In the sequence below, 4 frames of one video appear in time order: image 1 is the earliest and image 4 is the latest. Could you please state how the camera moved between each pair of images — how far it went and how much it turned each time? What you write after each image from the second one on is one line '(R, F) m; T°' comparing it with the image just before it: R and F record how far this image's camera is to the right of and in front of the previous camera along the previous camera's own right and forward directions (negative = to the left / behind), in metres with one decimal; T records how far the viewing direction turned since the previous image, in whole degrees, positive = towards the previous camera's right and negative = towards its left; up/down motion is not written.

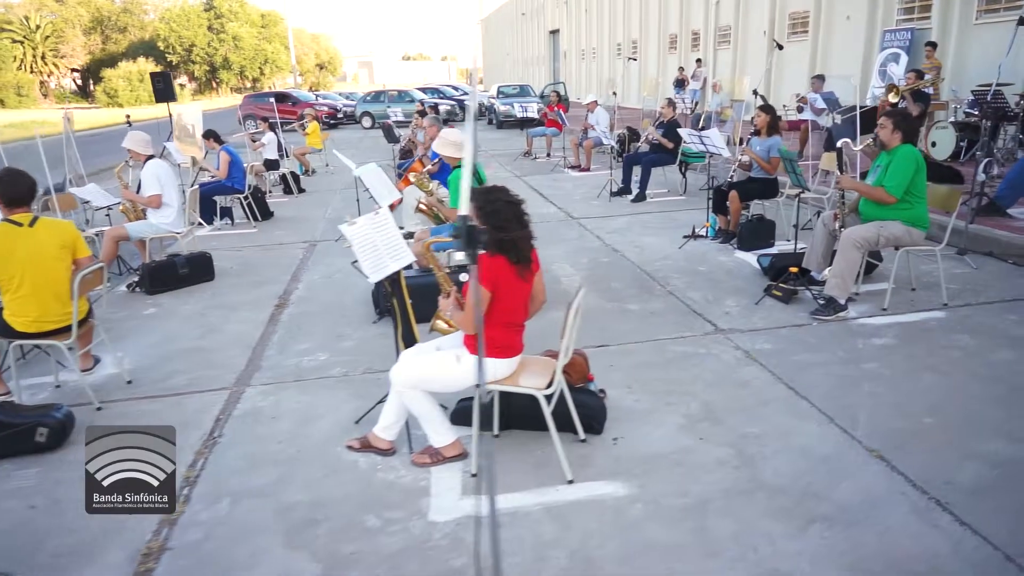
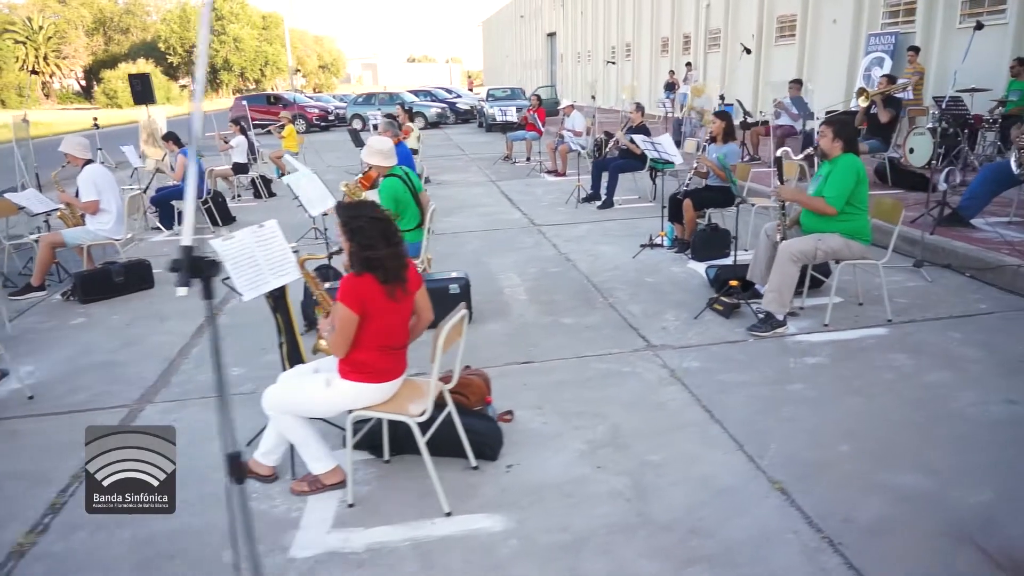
(+0.5, +0.2) m; 0°
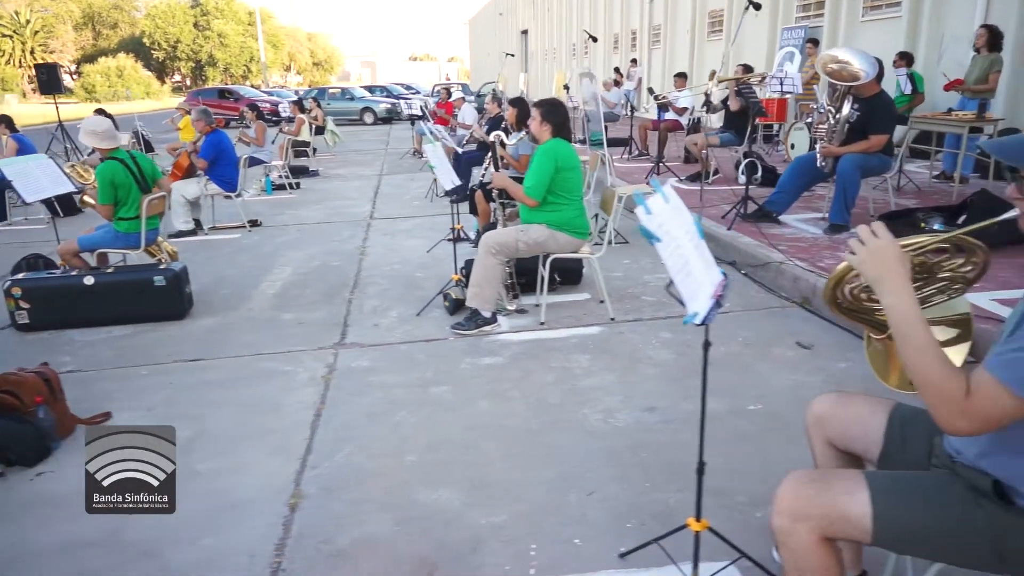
(+1.9, +0.3) m; 0°
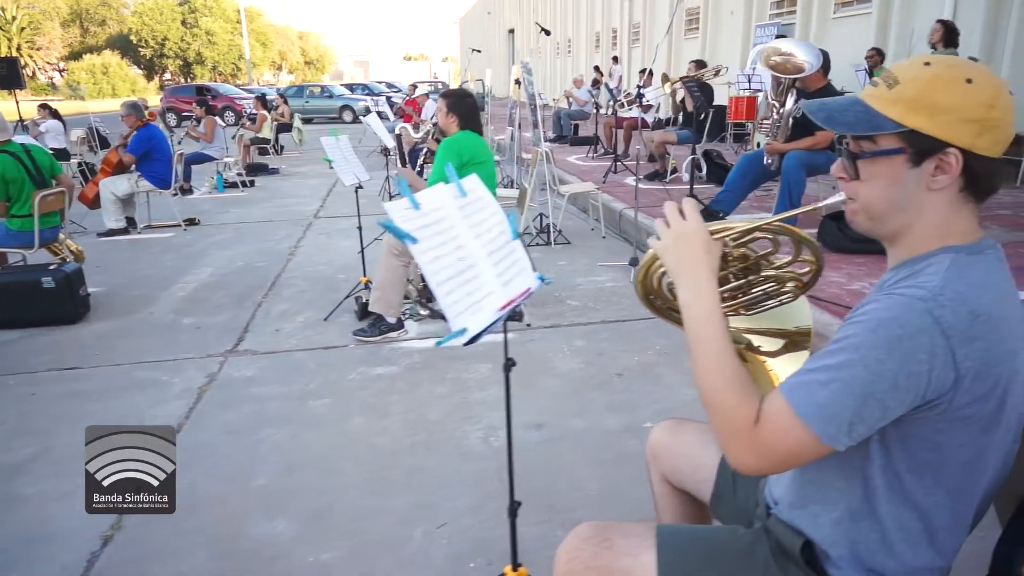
(+0.5, +0.3) m; 0°
